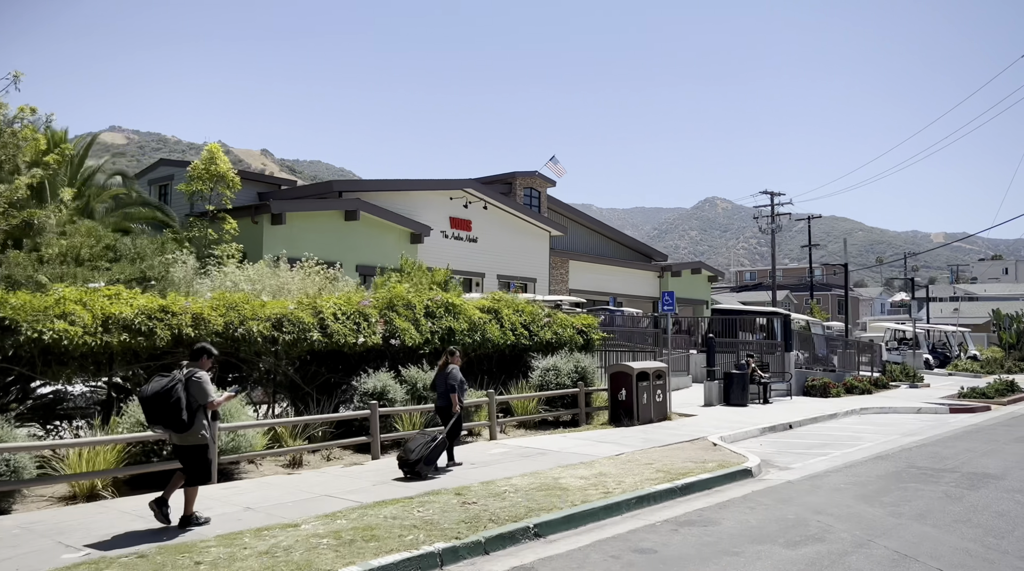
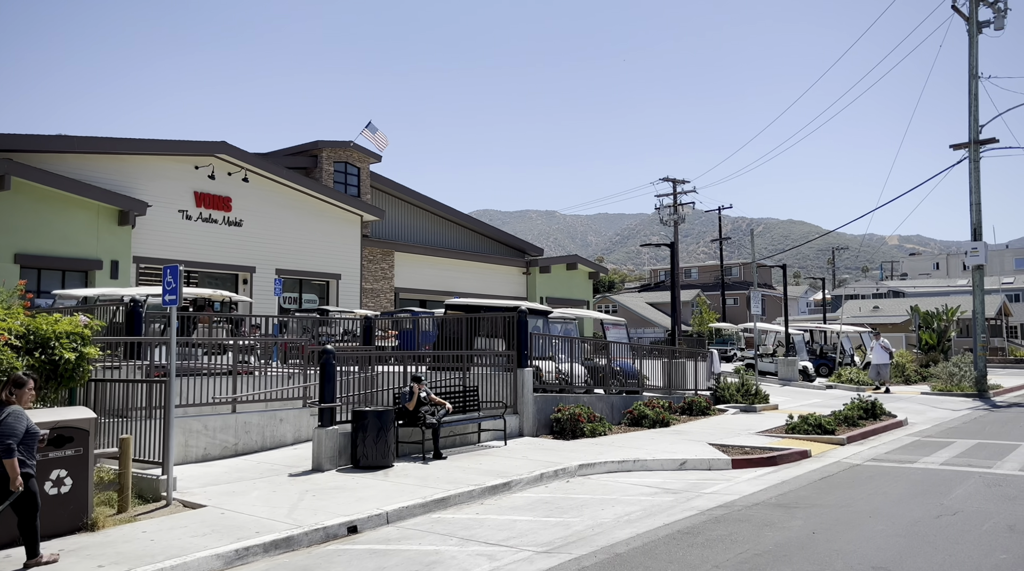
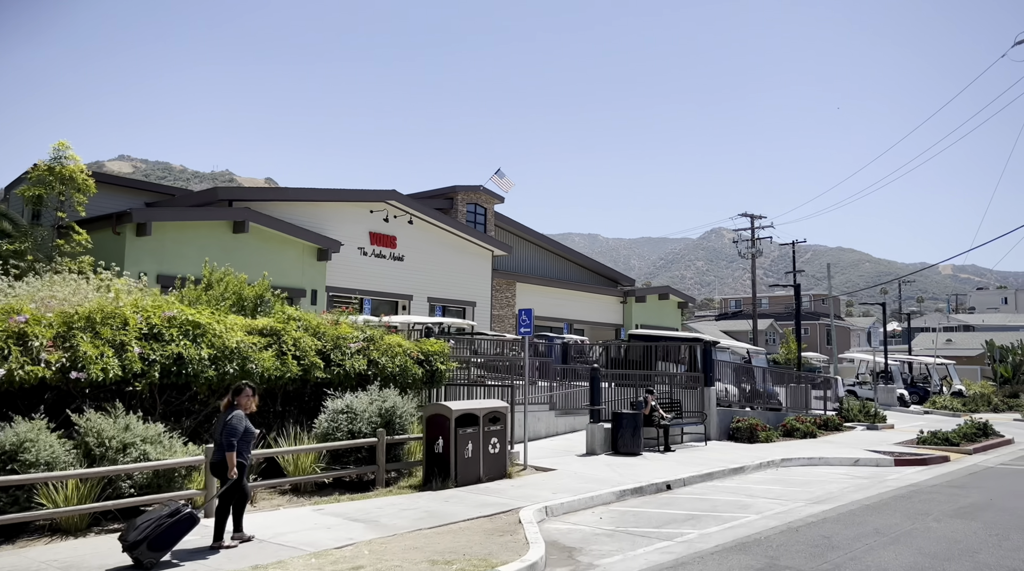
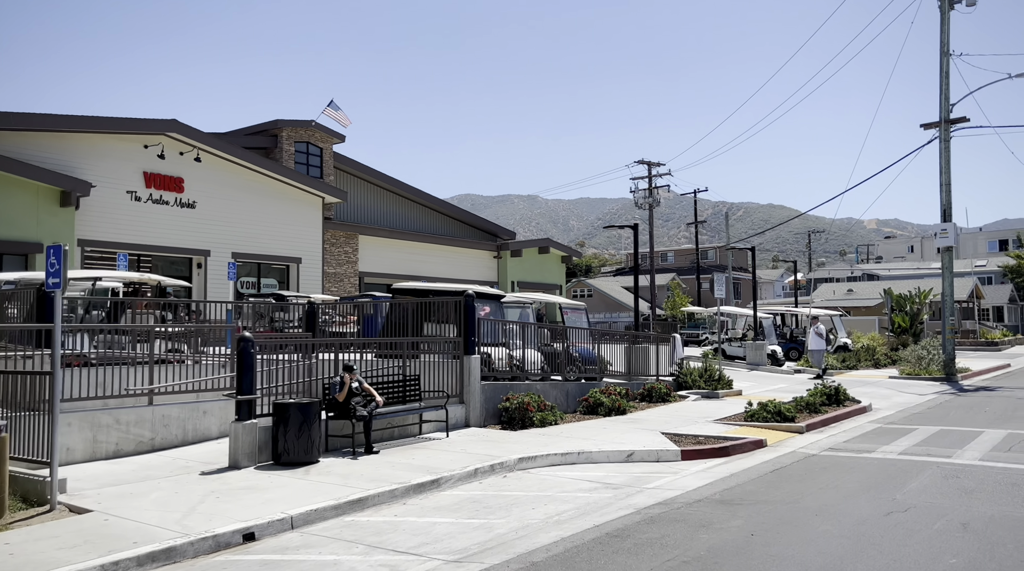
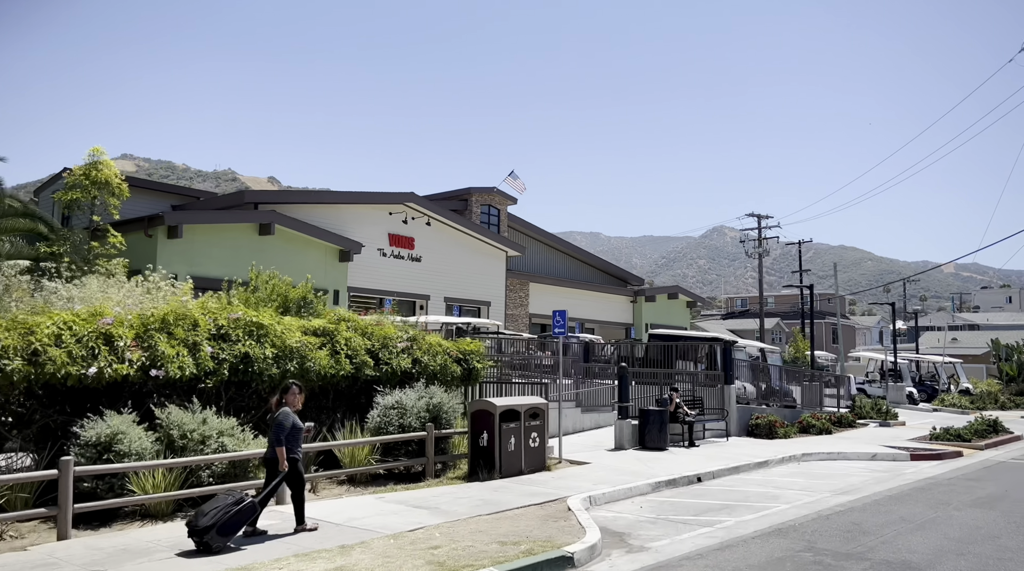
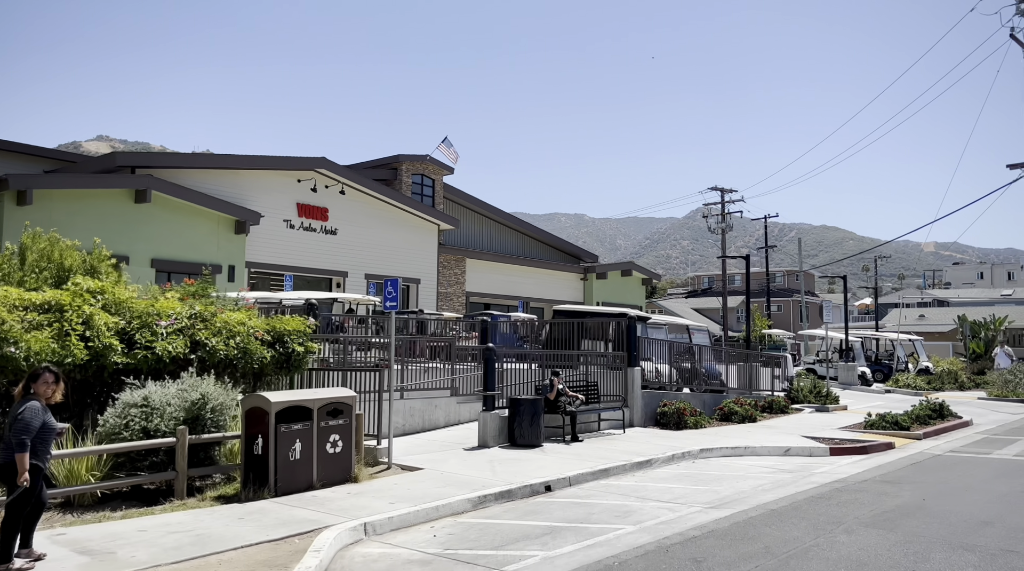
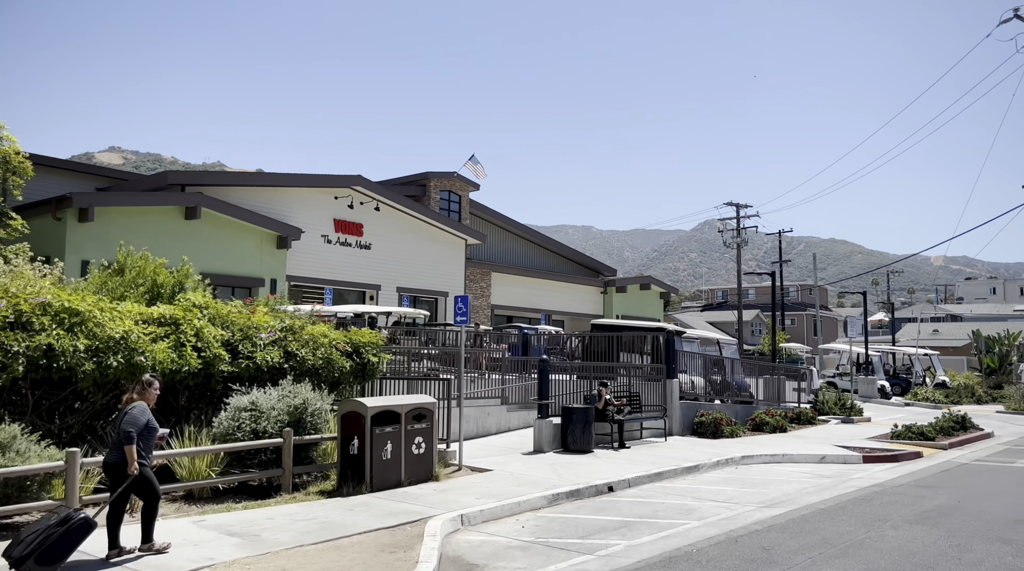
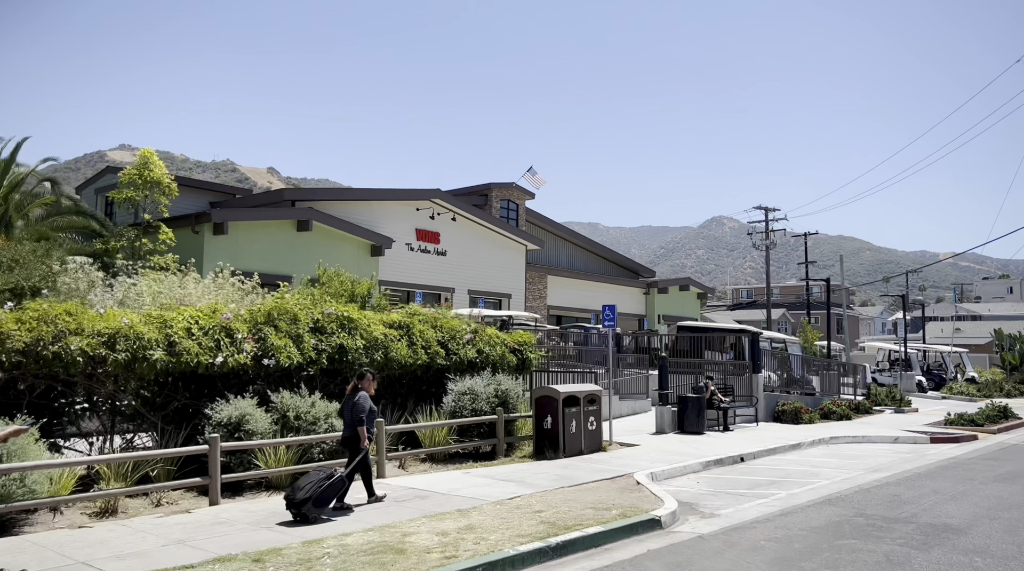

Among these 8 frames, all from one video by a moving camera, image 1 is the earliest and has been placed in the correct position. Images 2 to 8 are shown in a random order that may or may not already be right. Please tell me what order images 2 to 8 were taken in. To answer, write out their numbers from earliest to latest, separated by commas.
8, 5, 3, 7, 6, 2, 4
